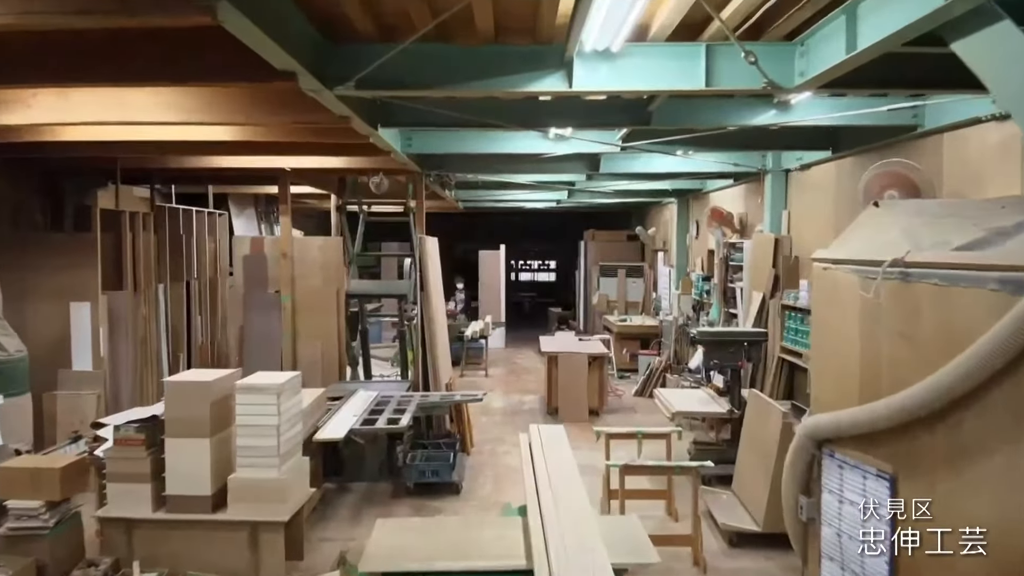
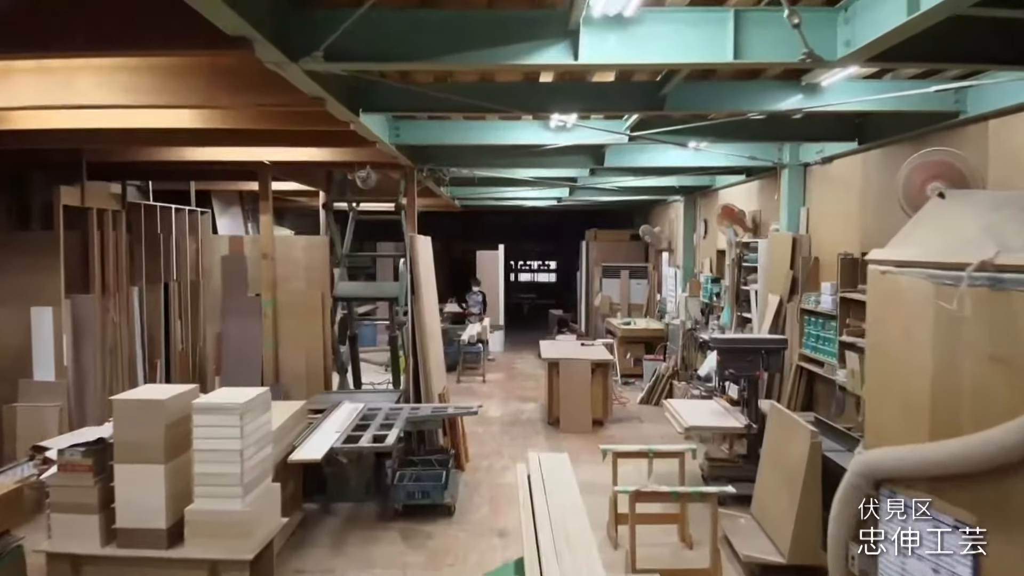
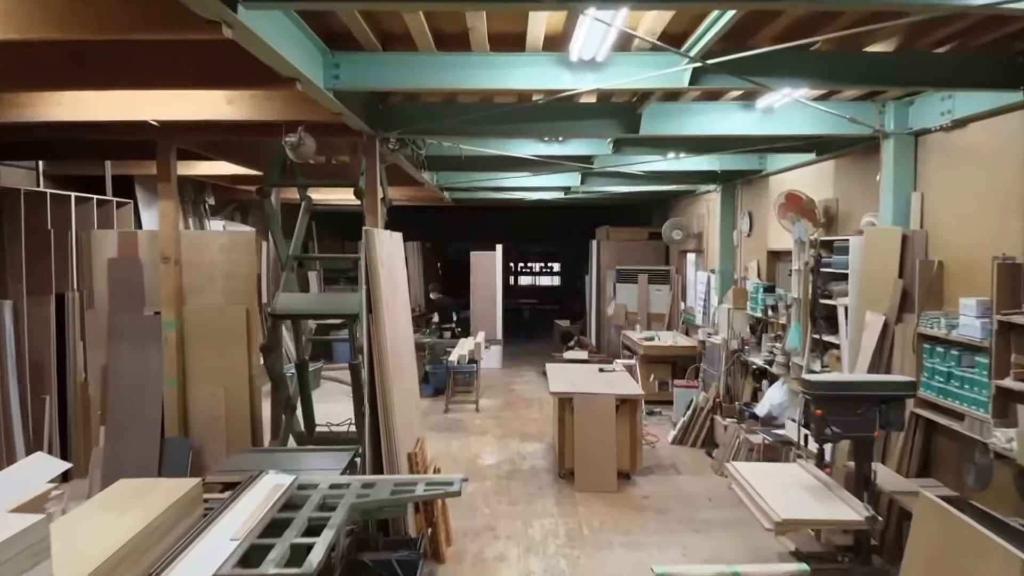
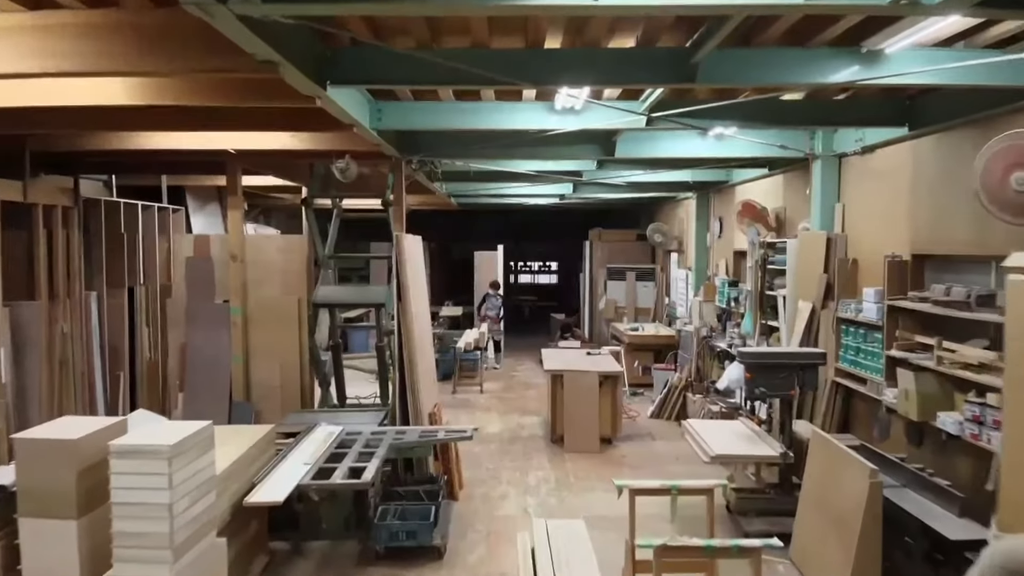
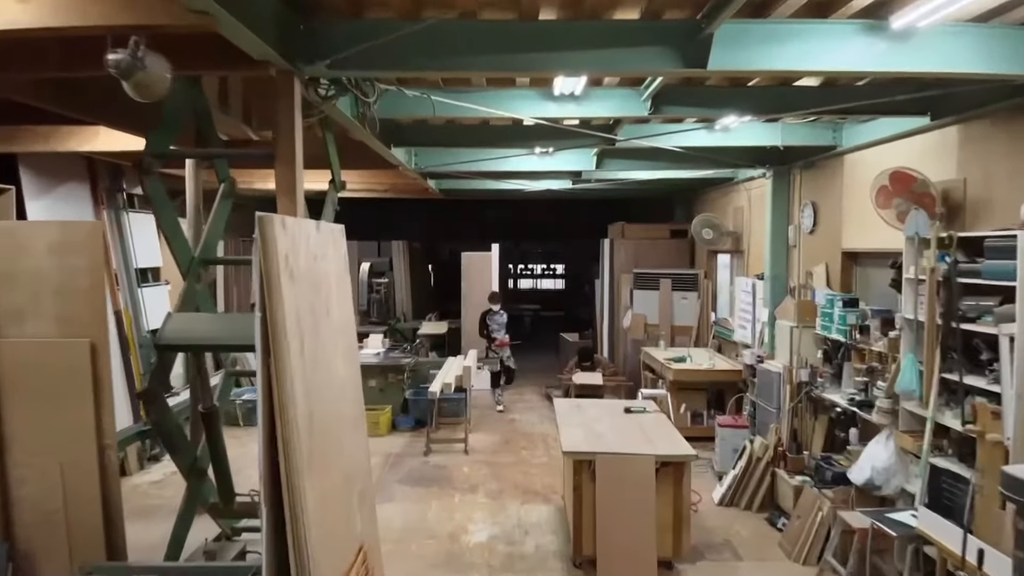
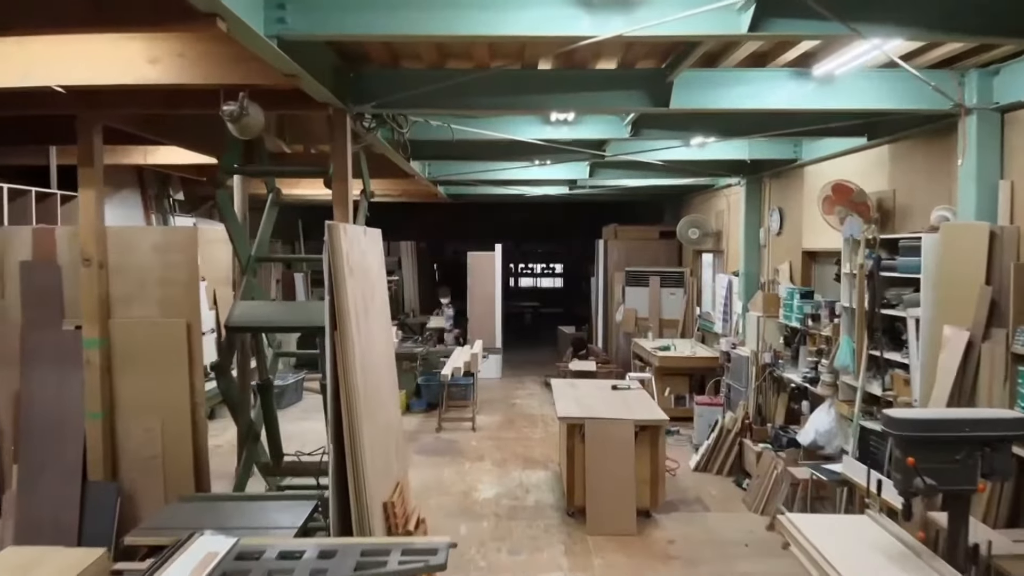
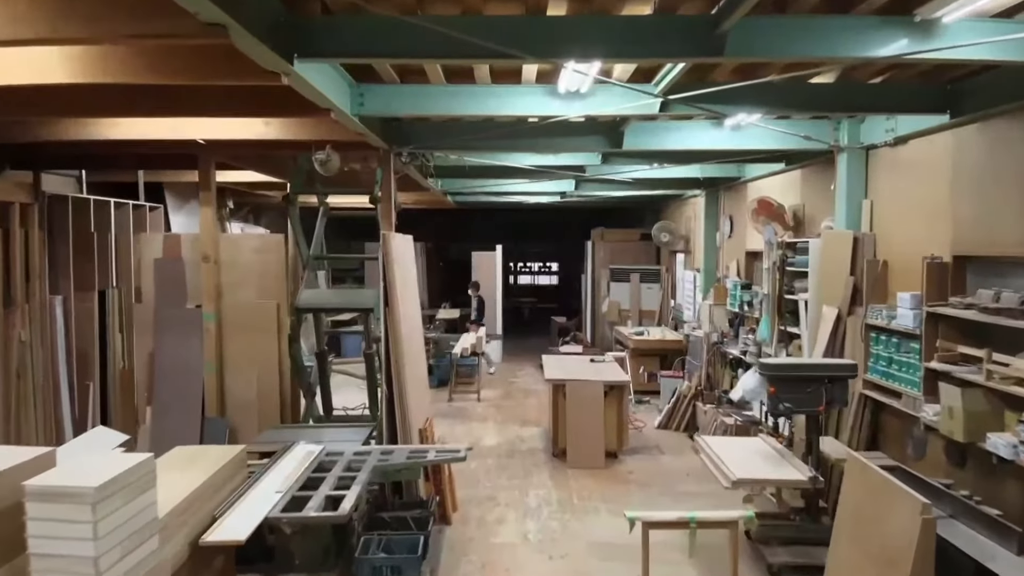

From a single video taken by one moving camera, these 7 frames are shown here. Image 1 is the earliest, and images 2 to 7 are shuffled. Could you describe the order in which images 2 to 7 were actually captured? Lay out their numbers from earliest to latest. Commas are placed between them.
2, 4, 7, 3, 6, 5
